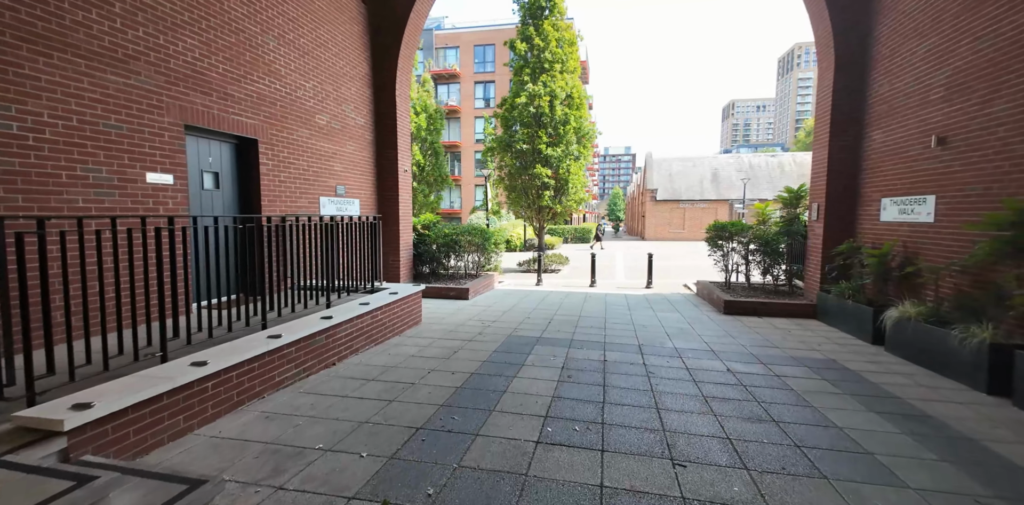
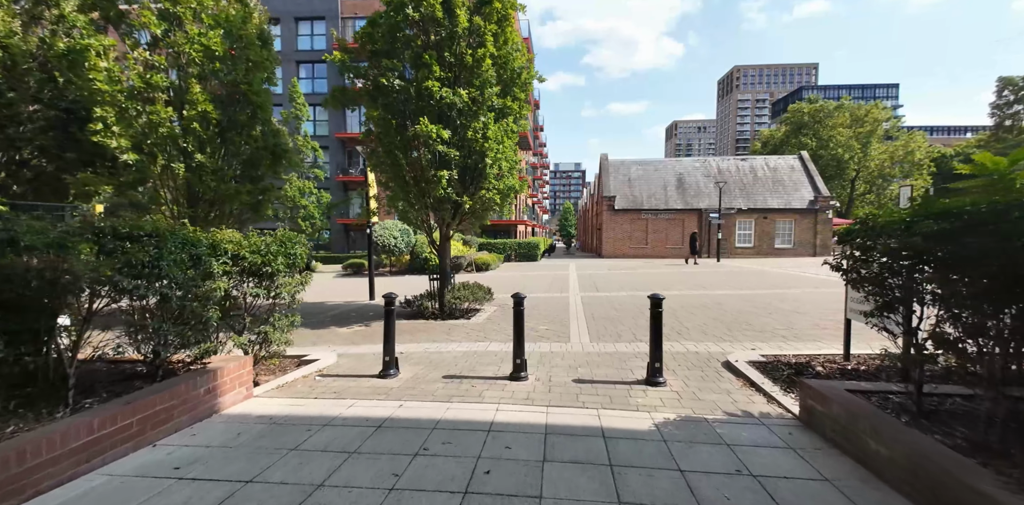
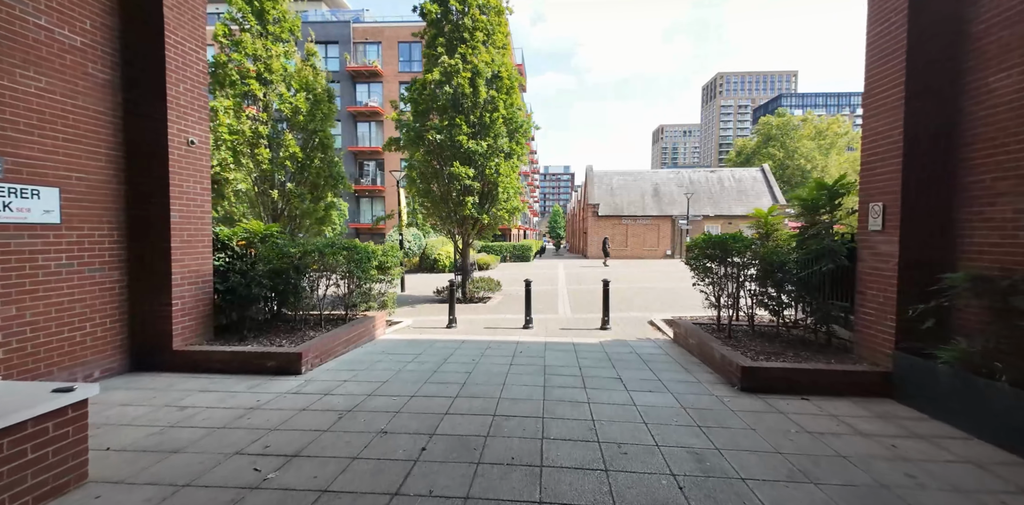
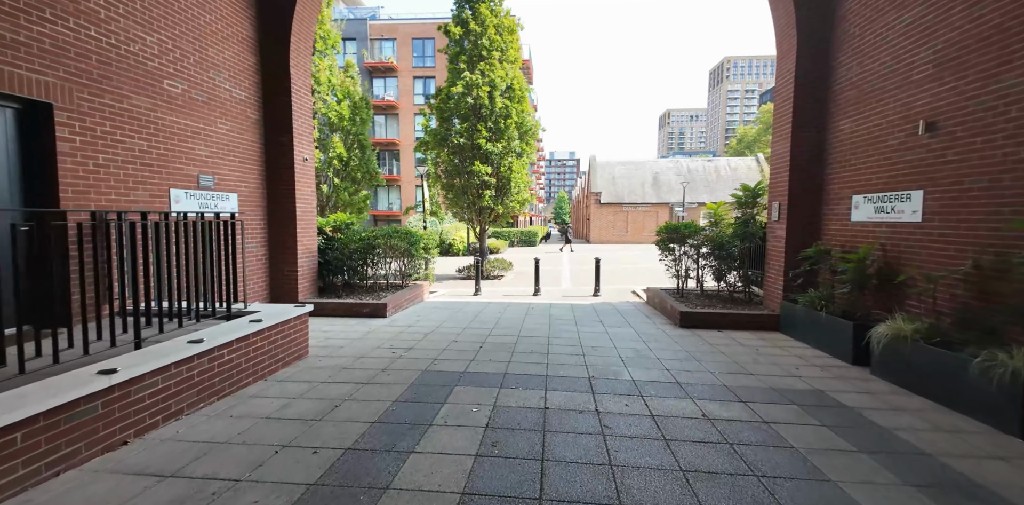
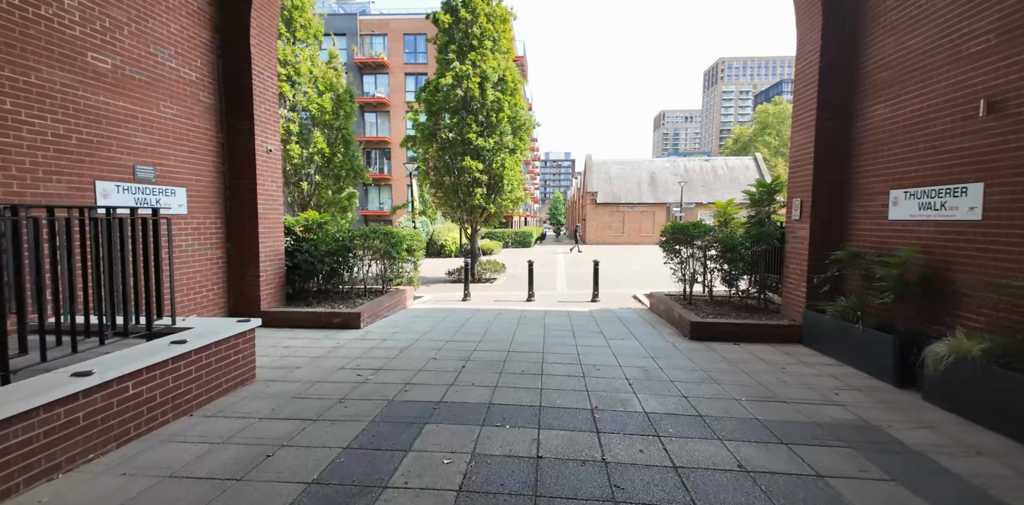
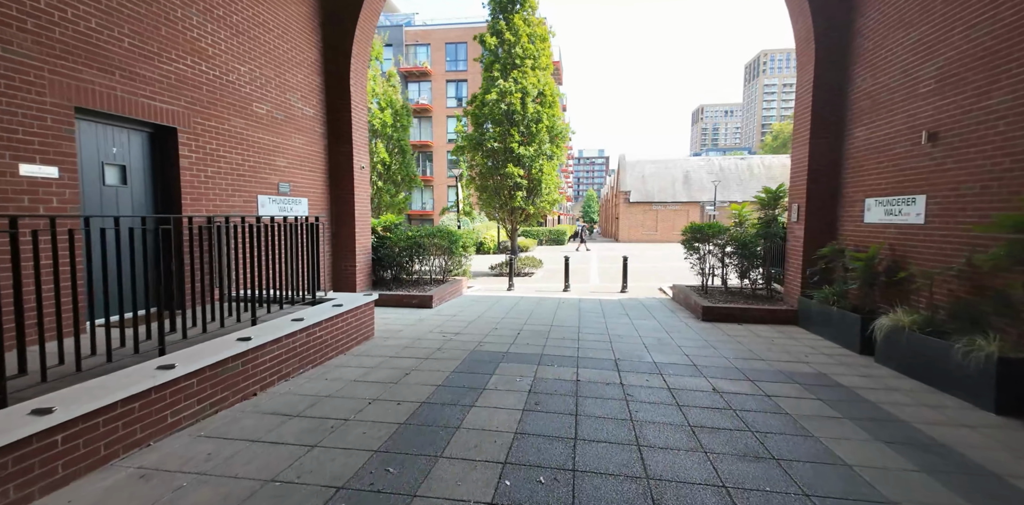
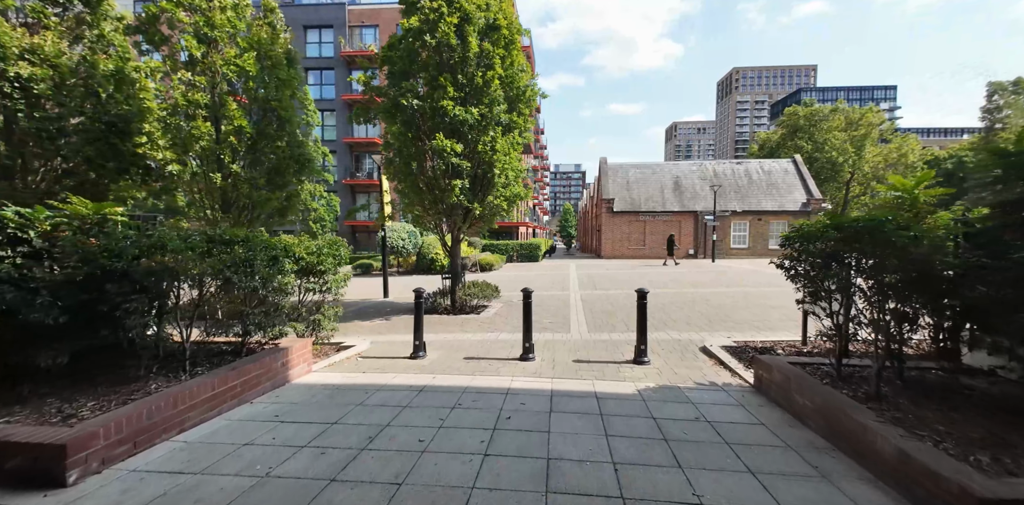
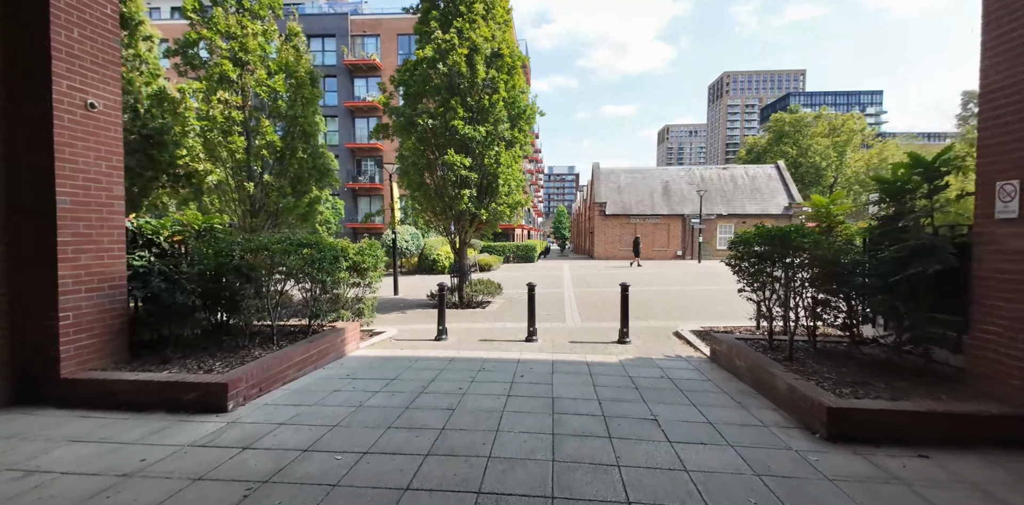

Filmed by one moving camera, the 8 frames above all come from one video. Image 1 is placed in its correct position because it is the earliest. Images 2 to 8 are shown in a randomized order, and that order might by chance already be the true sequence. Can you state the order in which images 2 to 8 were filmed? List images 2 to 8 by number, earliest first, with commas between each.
6, 4, 5, 3, 8, 7, 2
